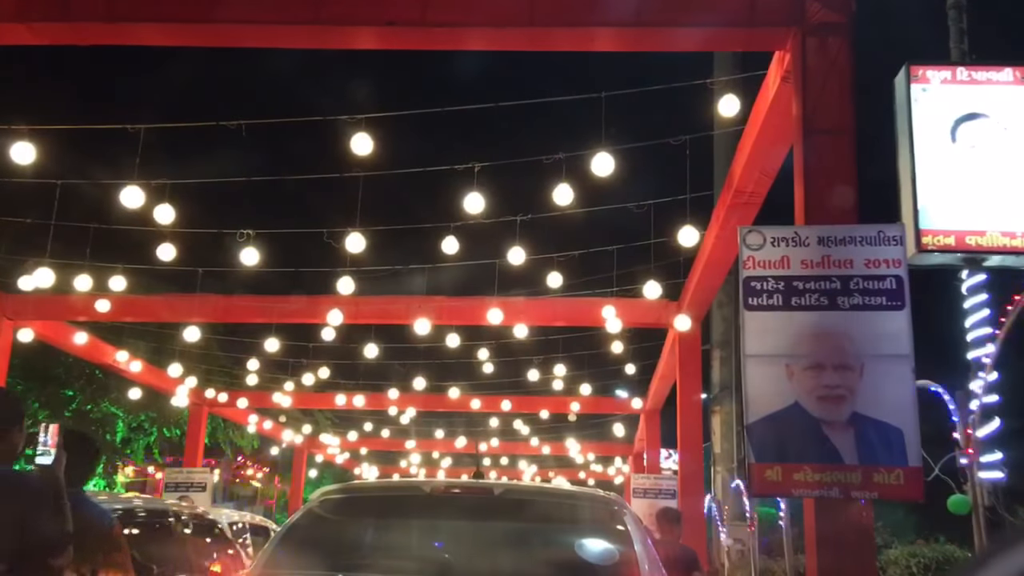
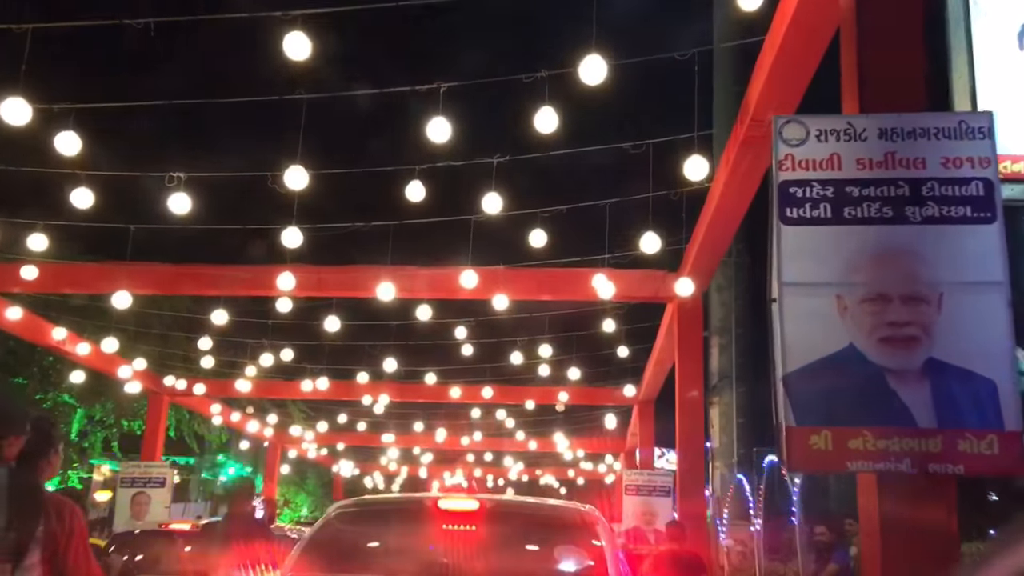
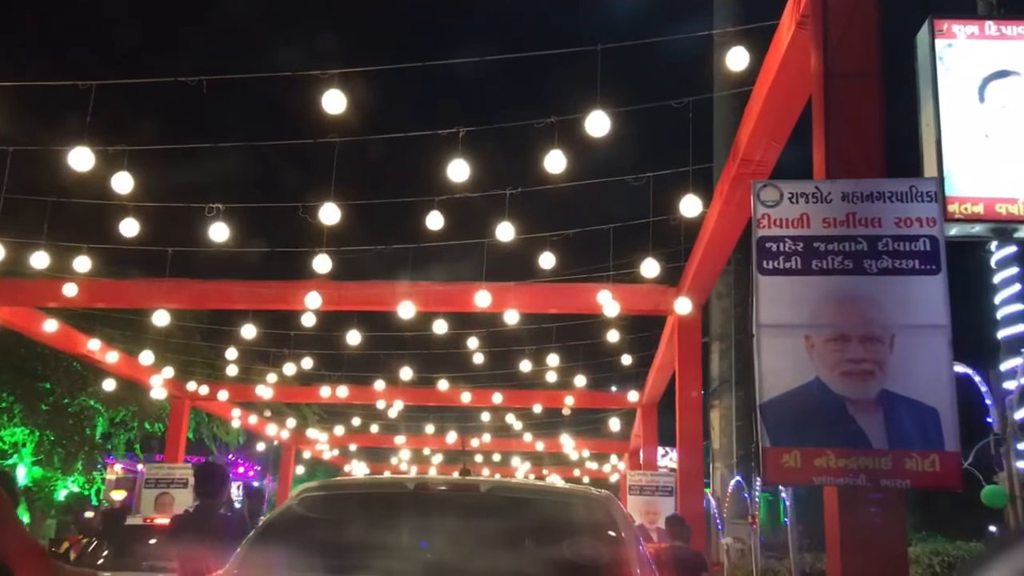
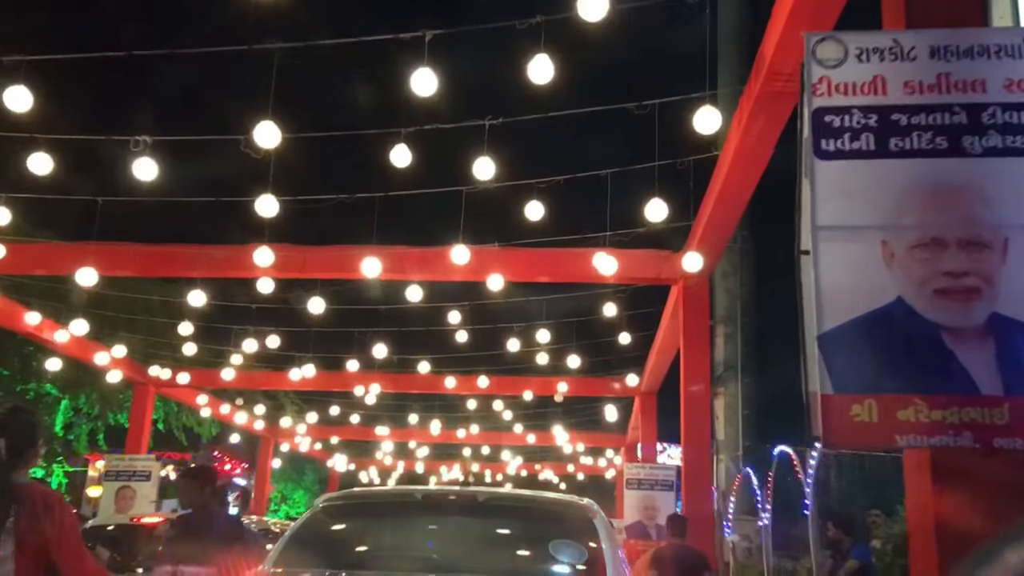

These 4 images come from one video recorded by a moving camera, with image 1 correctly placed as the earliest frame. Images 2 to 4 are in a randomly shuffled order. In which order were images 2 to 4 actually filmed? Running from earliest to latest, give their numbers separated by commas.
3, 2, 4
